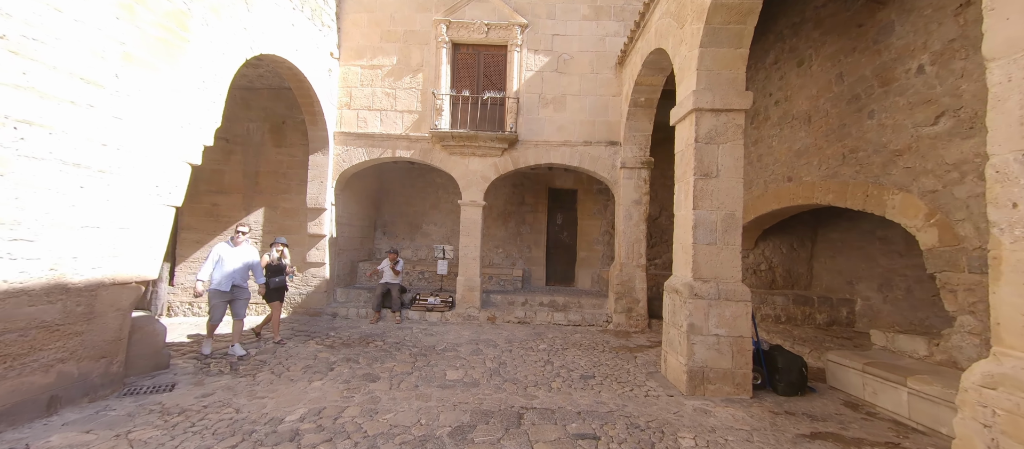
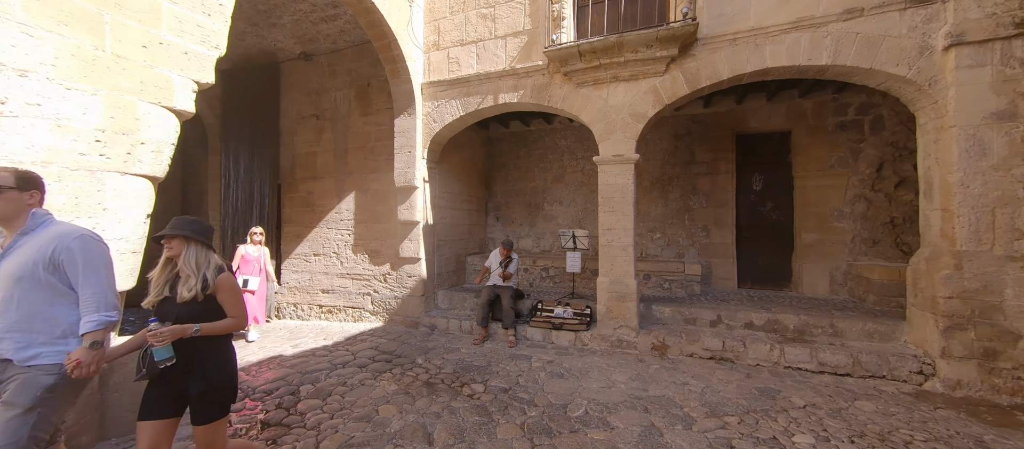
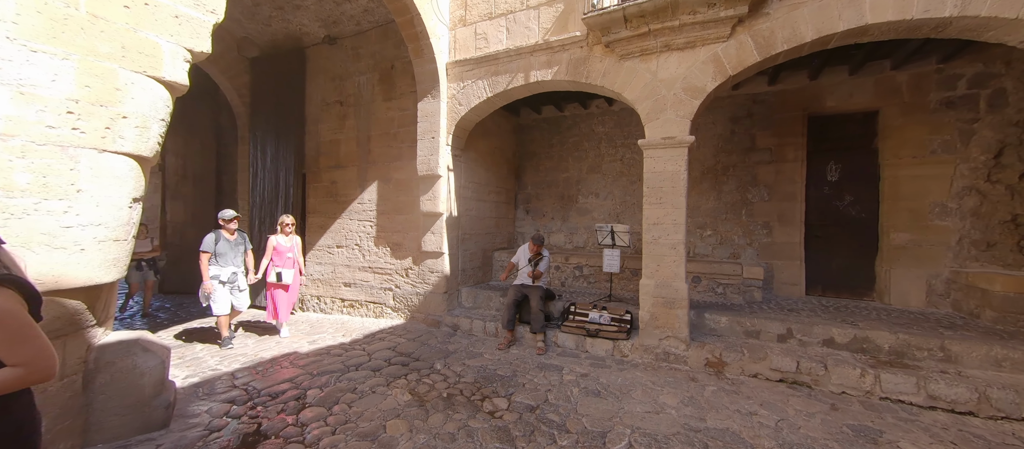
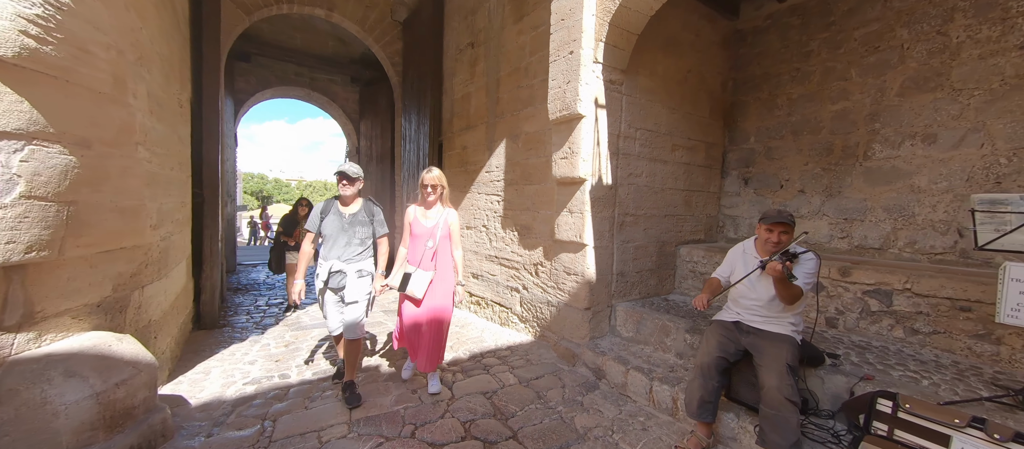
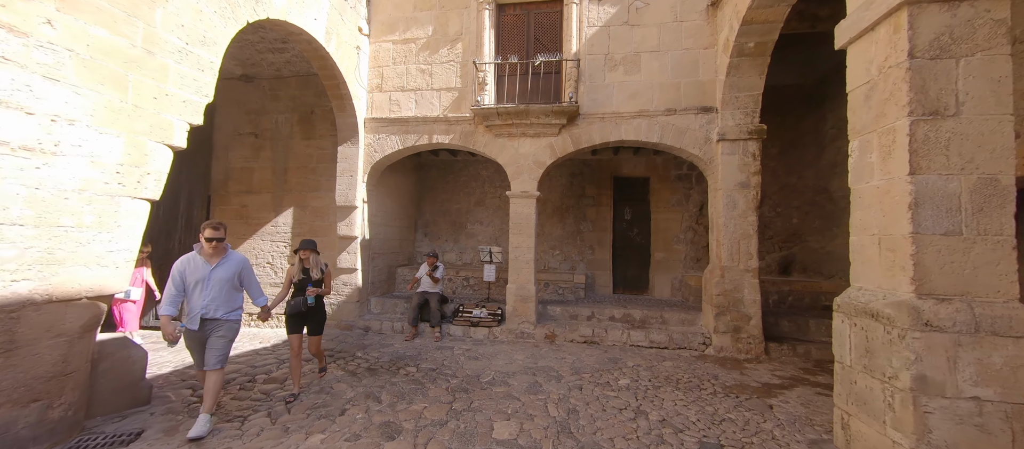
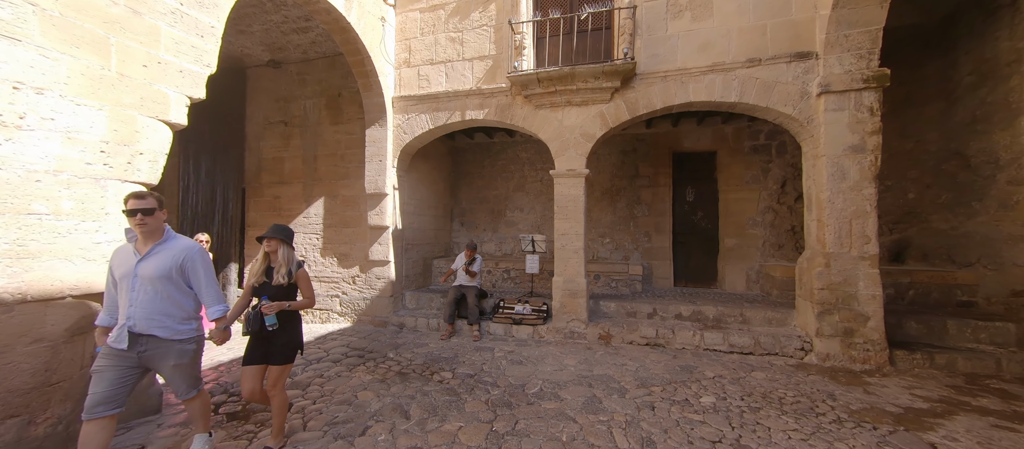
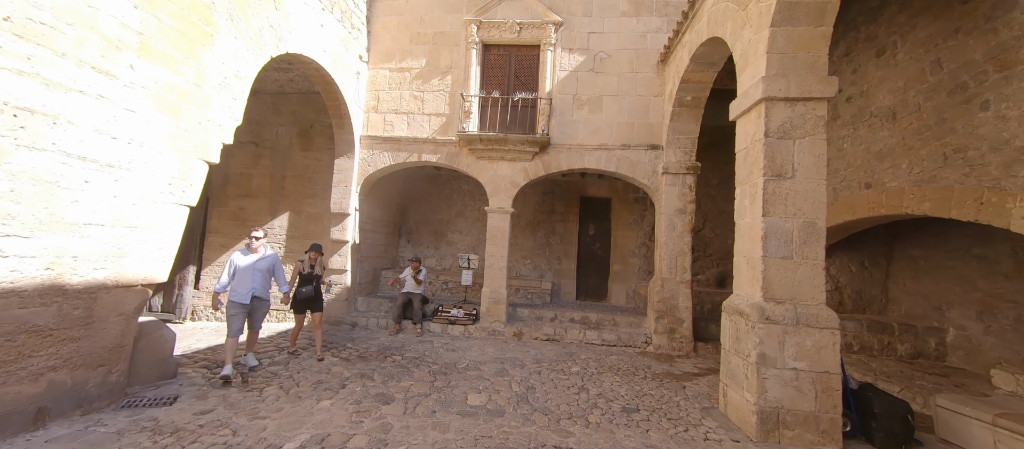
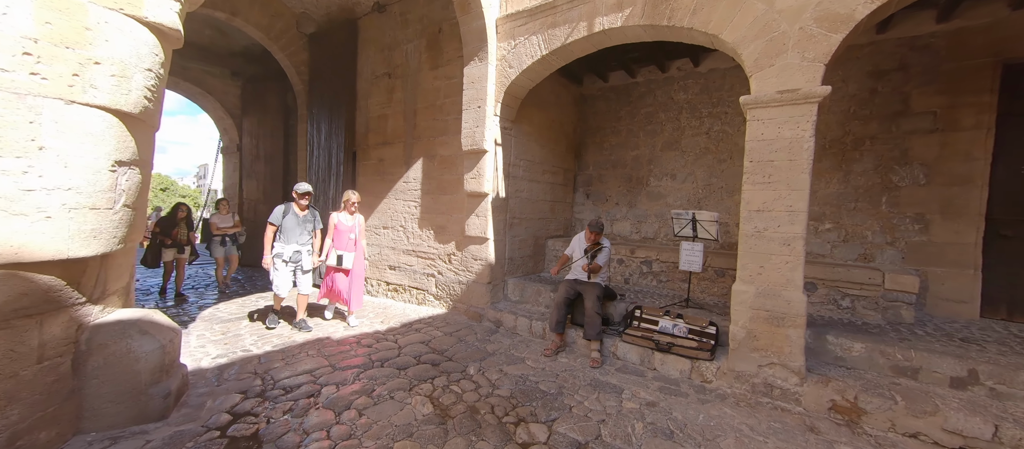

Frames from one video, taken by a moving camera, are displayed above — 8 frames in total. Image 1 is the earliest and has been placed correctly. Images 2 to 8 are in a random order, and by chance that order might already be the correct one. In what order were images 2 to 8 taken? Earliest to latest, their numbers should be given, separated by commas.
7, 5, 6, 2, 3, 8, 4
